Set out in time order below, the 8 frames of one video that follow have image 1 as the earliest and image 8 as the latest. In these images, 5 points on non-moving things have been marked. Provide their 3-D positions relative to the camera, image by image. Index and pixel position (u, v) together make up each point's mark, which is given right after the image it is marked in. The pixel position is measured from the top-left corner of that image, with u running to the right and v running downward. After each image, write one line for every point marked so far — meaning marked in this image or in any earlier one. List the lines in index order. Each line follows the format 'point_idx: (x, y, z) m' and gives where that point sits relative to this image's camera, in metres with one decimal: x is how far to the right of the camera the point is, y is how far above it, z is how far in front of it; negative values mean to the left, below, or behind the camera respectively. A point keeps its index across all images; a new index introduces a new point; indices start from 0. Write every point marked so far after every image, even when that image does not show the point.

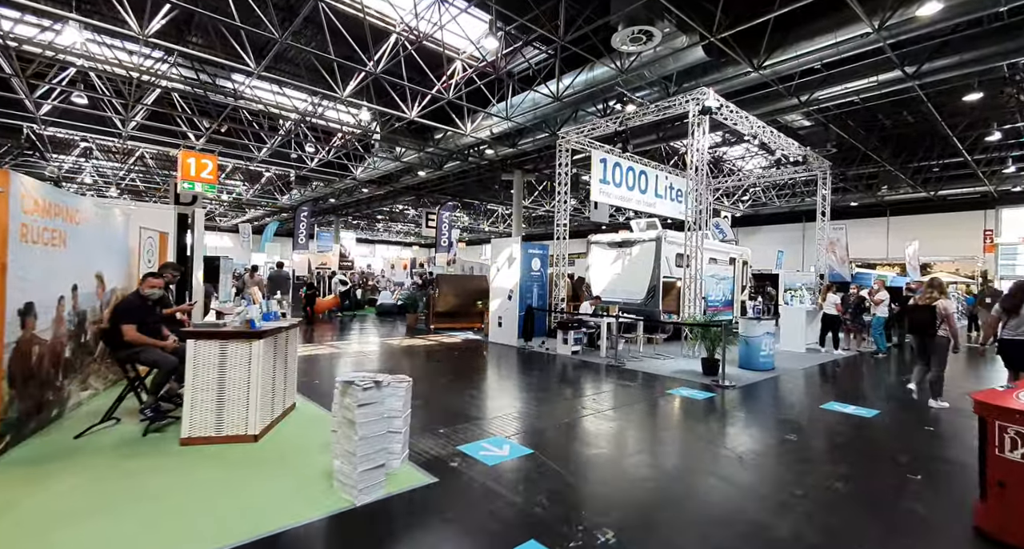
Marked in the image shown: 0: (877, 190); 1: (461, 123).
0: (+13.3, +3.1, +18.2) m
1: (-1.4, +3.8, +12.7) m
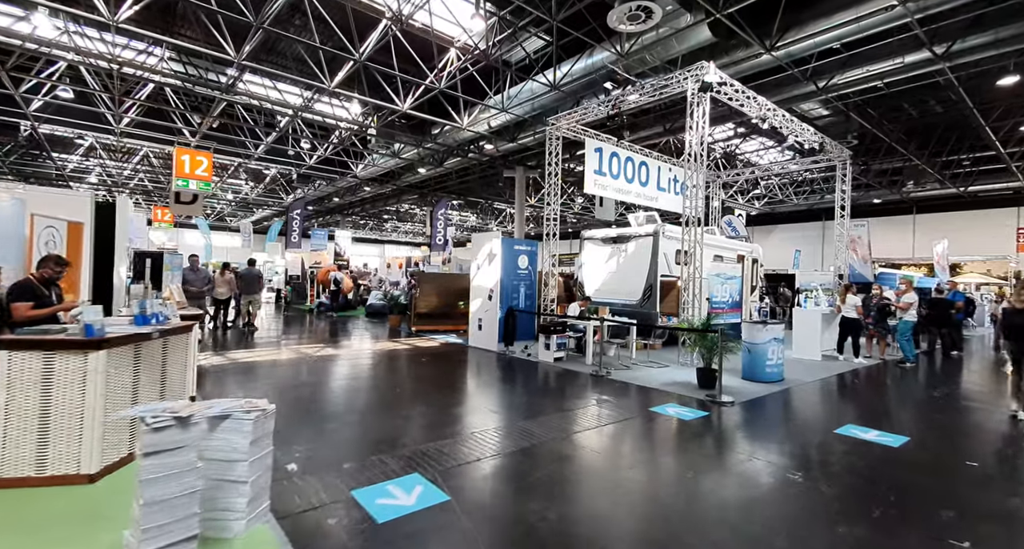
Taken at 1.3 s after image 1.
0: (+13.4, +3.1, +17.3) m
1: (-1.4, +3.9, +12.2) m
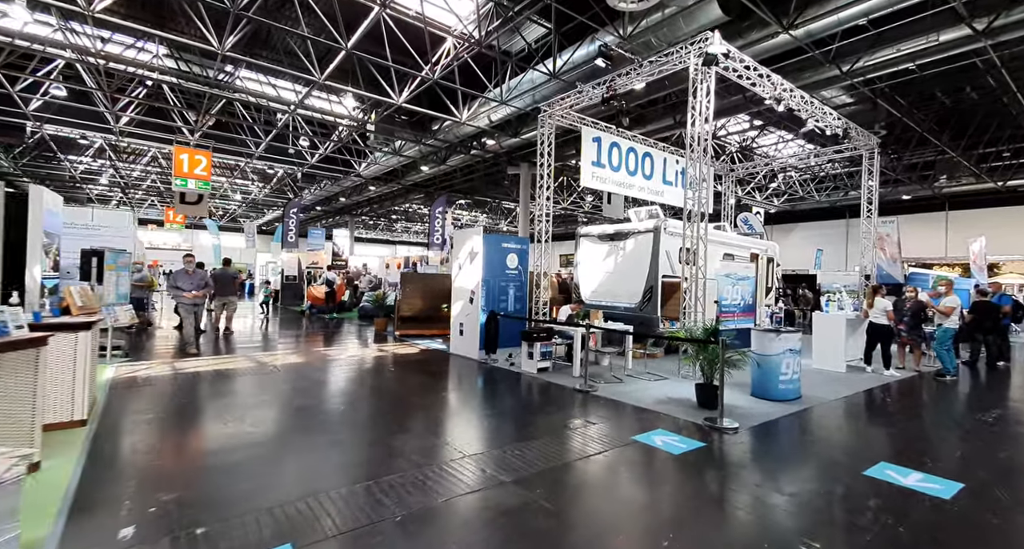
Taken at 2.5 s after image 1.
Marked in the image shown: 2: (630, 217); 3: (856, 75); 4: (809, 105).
0: (+13.6, +3.1, +16.2) m
1: (-1.3, +3.8, +11.7) m
2: (+1.6, +0.8, +6.9) m
3: (+5.8, +3.3, +8.3) m
4: (+5.3, +3.0, +9.0) m
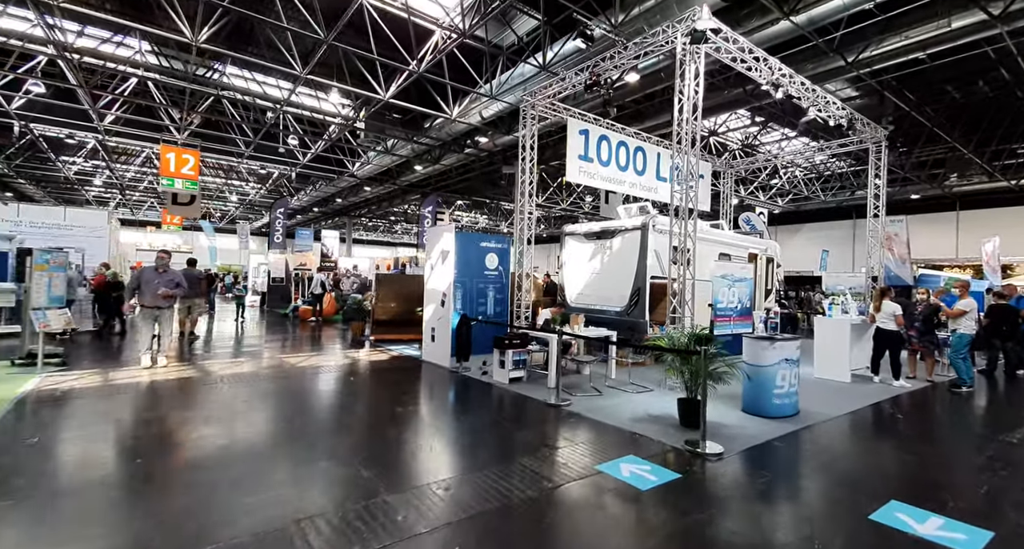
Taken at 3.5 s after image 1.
0: (+13.5, +3.0, +15.7) m
1: (-1.5, +3.8, +11.3) m
2: (+1.4, +0.8, +6.5) m
3: (+5.6, +3.3, +7.9) m
4: (+5.1, +3.0, +8.5) m
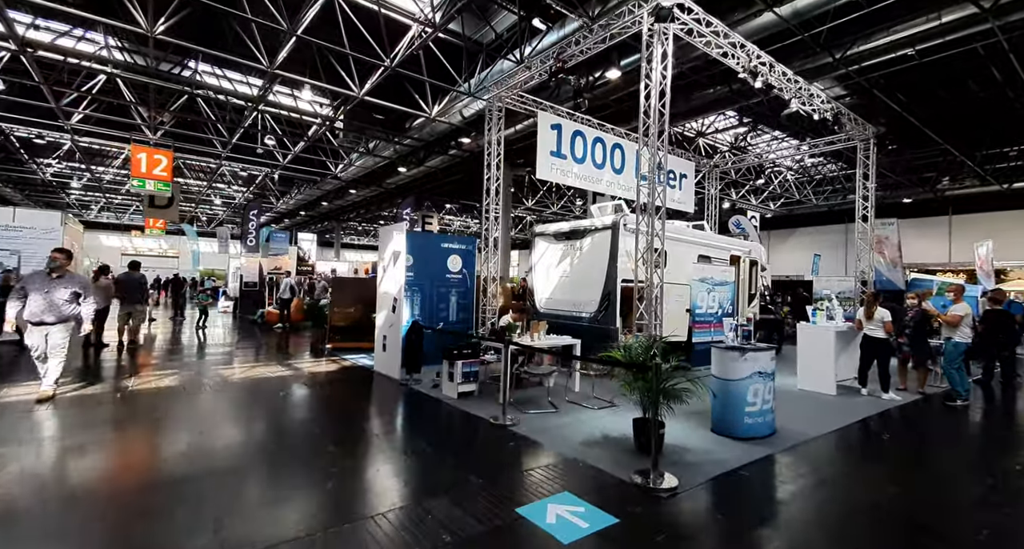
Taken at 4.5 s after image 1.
0: (+13.1, +2.9, +15.5) m
1: (-1.9, +3.7, +11.0) m
2: (+1.0, +0.7, +6.1) m
3: (+5.2, +3.2, +7.6) m
4: (+4.7, +2.9, +8.2) m
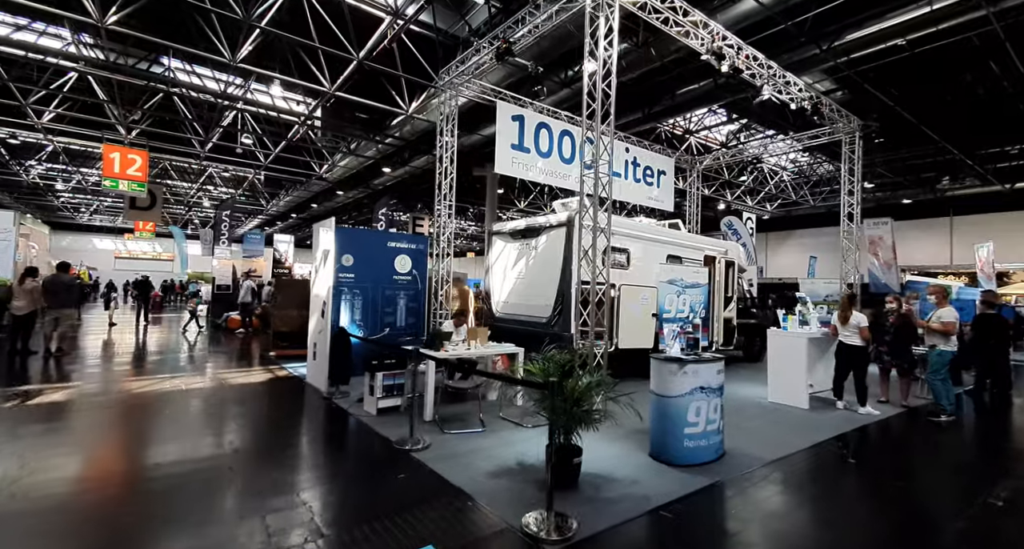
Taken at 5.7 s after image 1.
0: (+12.7, +2.8, +15.0) m
1: (-2.3, +3.7, +10.6) m
2: (+0.6, +0.7, +5.7) m
3: (+4.7, +3.2, +7.2) m
4: (+4.3, +2.9, +7.8) m
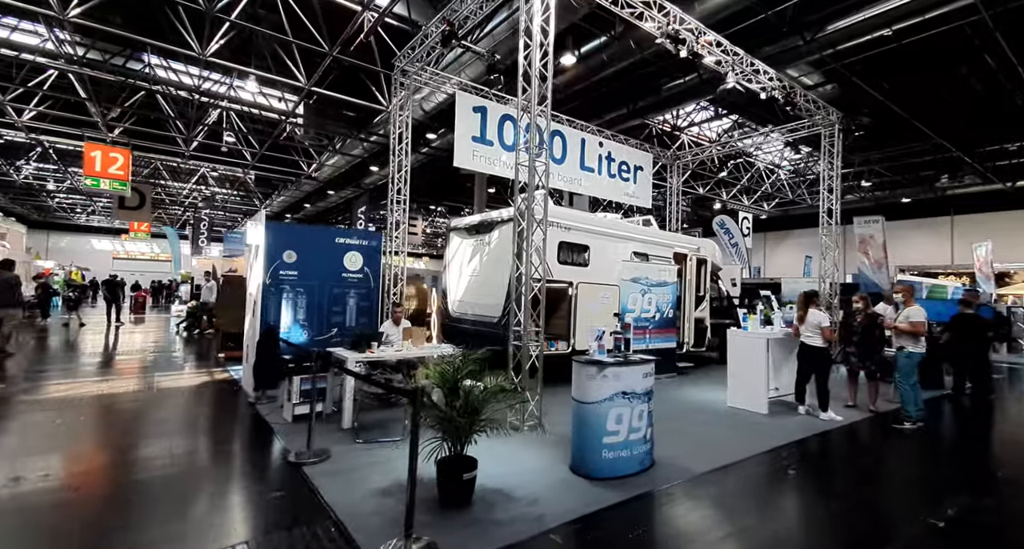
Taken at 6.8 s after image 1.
0: (+12.3, +2.8, +14.7) m
1: (-2.7, +3.7, +10.5) m
2: (+0.2, +0.7, +5.5) m
3: (+4.3, +3.2, +7.0) m
4: (+3.9, +2.9, +7.6) m
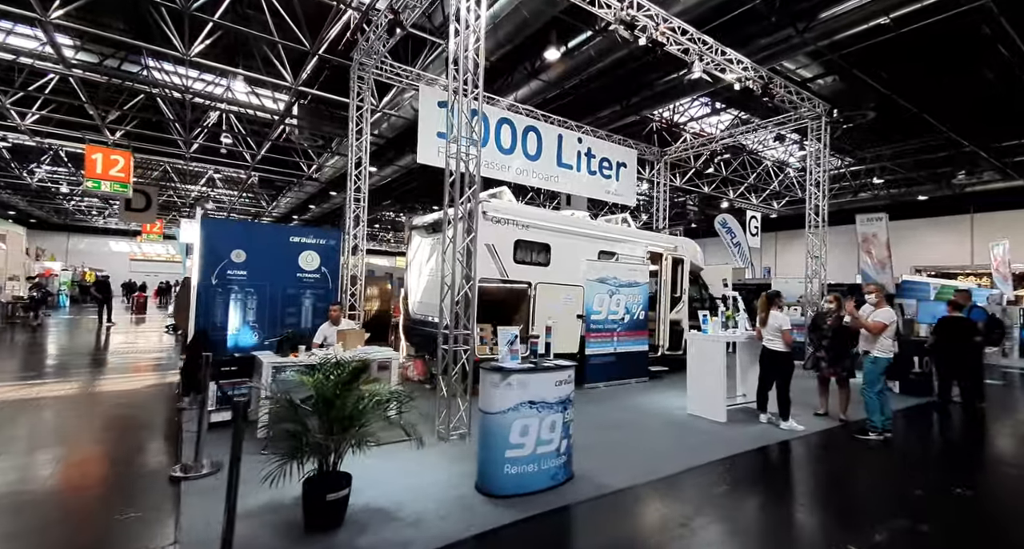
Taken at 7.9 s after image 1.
0: (+12.3, +2.8, +14.2) m
1: (-2.9, +3.6, +10.4) m
2: (-0.2, +0.7, +5.3) m
3: (+4.0, +3.2, +6.7) m
4: (+3.6, +2.9, +7.3) m
